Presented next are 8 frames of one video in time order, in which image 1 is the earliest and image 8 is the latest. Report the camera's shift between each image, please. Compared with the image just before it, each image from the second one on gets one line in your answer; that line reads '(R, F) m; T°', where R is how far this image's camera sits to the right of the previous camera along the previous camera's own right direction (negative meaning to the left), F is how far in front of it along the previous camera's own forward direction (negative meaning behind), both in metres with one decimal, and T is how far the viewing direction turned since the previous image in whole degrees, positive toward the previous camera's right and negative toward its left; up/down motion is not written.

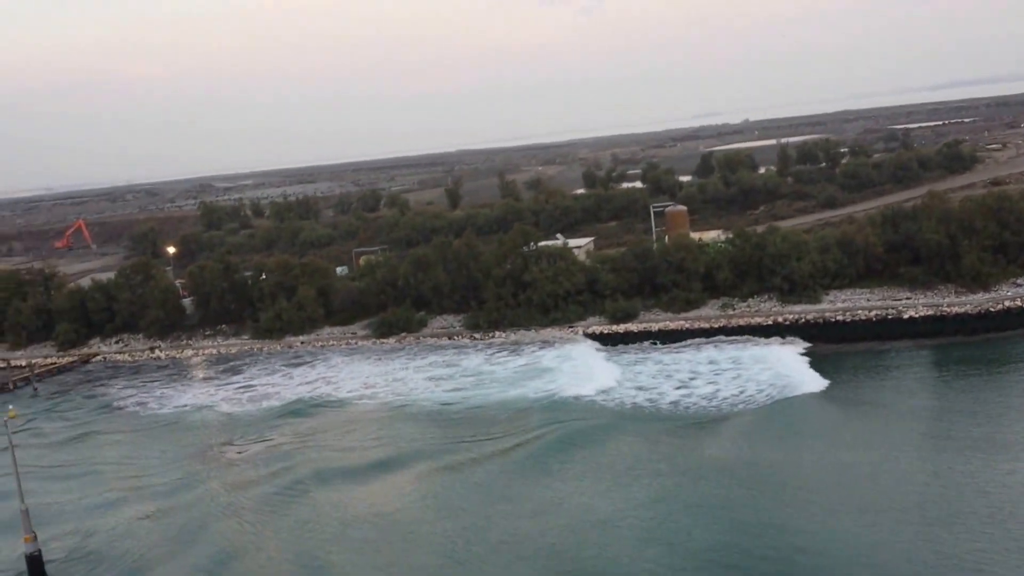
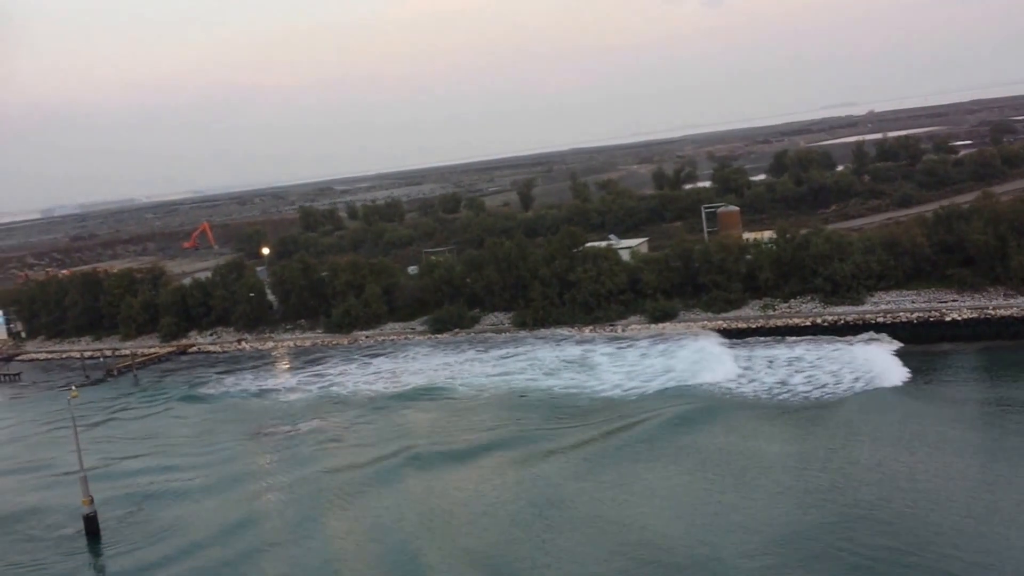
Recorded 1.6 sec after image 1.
(+1.5, -0.6) m; -10°
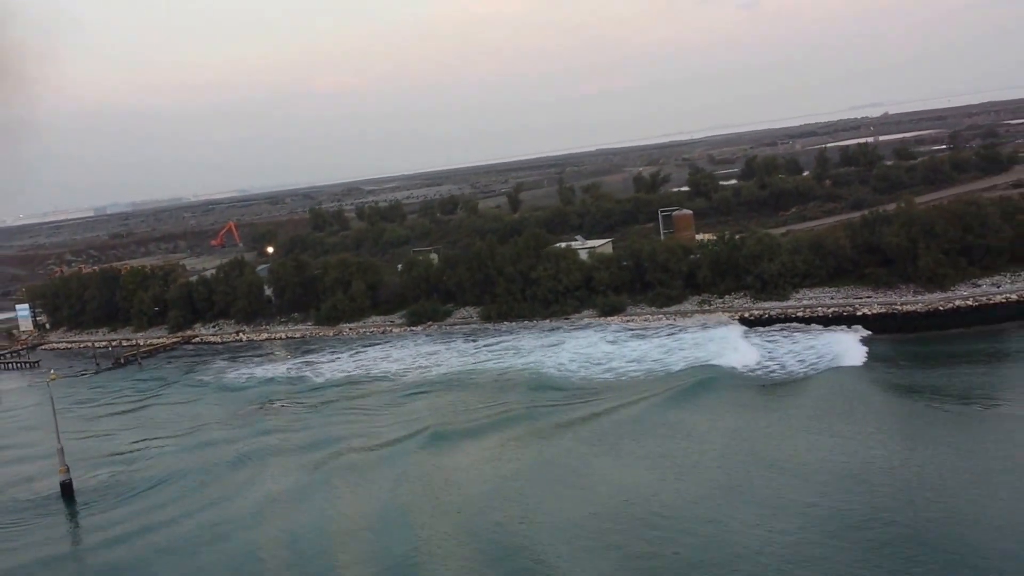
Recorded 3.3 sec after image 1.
(+1.5, -1.2) m; -4°
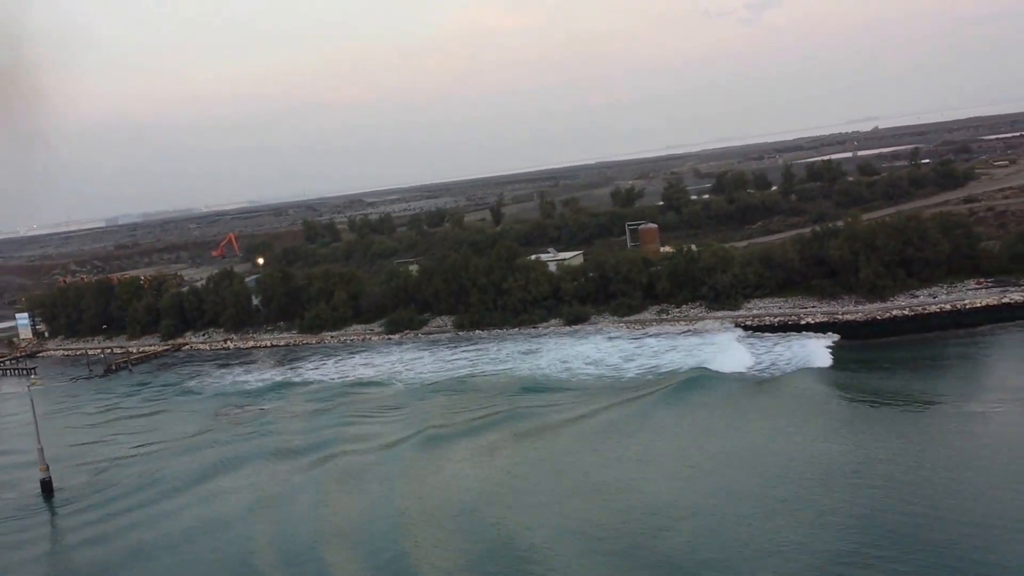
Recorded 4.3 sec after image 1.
(+0.8, -0.7) m; -1°
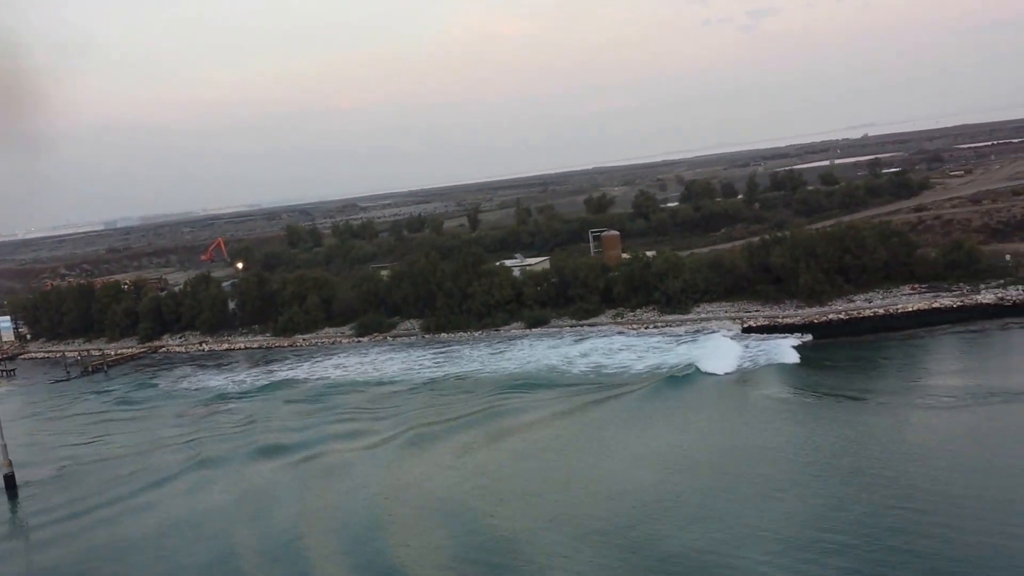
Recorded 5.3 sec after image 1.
(+0.9, -0.4) m; -1°
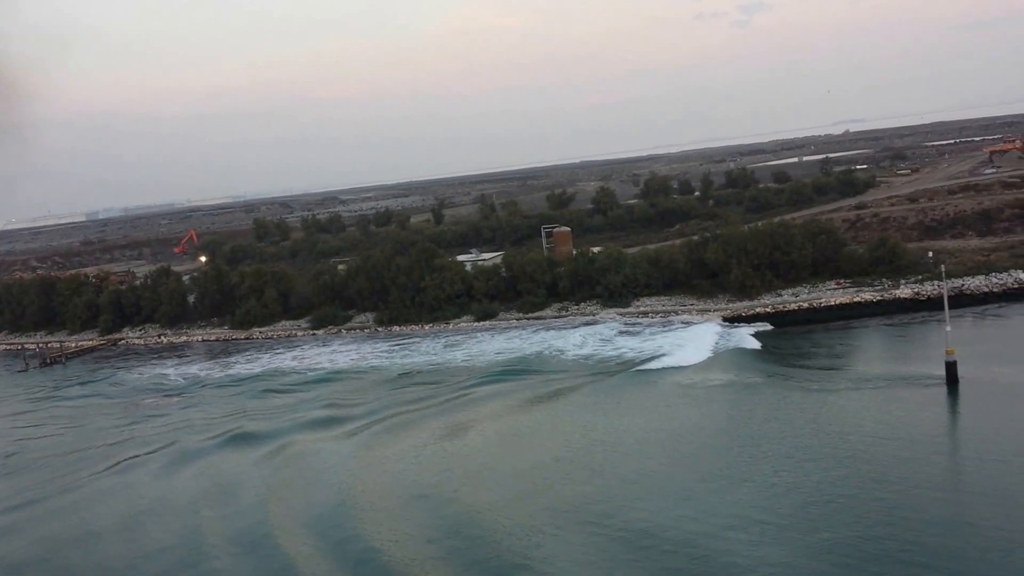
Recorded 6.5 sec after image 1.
(+1.0, -0.2) m; 0°
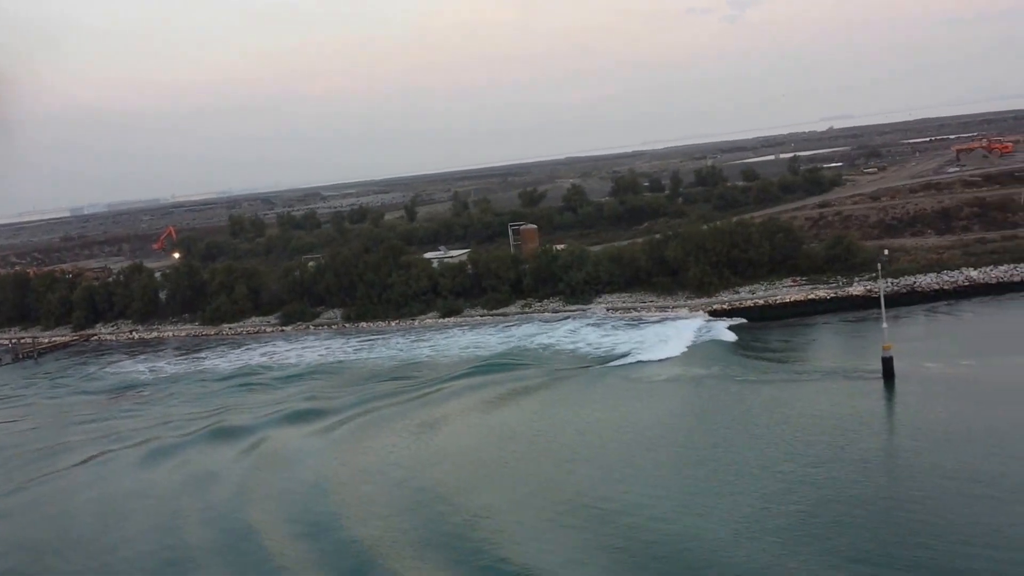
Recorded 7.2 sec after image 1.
(+0.6, -0.1) m; 0°
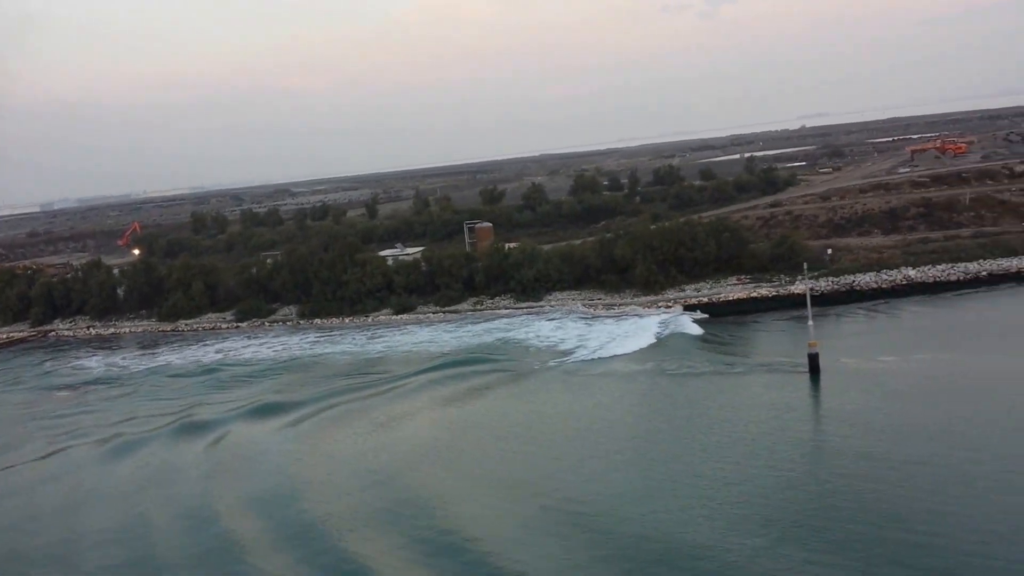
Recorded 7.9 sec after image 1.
(+0.6, 0.0) m; +1°
